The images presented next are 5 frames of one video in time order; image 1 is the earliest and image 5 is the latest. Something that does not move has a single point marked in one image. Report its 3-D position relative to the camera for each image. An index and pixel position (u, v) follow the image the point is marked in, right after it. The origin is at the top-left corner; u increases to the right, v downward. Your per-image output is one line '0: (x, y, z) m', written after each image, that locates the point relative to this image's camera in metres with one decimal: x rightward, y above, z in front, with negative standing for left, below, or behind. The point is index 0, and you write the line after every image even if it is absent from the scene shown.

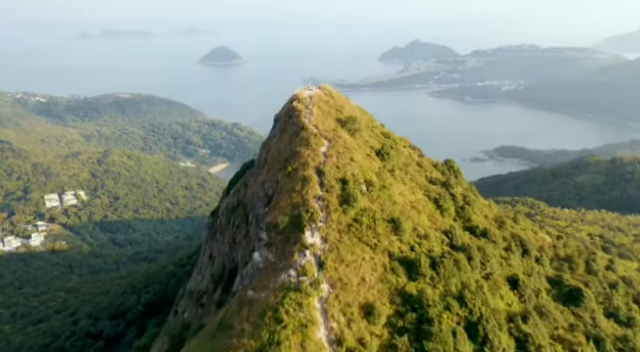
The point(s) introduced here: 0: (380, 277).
0: (+2.3, -3.6, +18.6) m
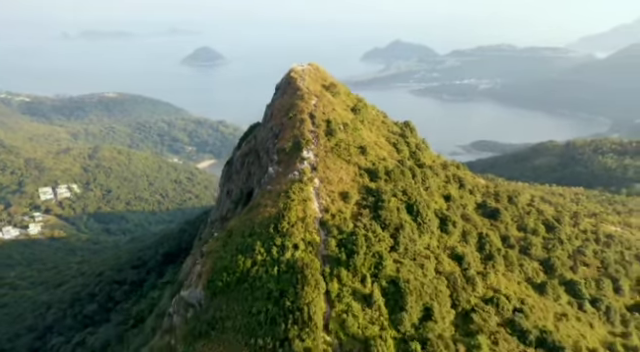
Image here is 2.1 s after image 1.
0: (+1.9, 0.0, +28.7) m
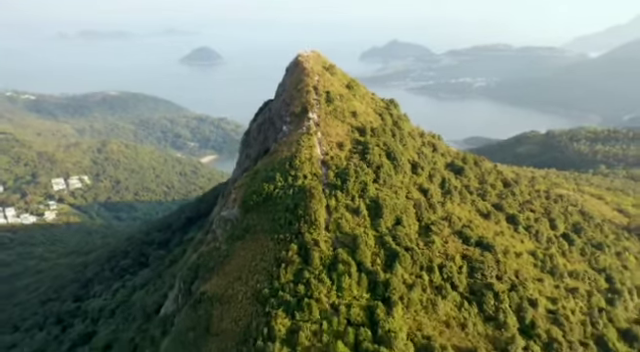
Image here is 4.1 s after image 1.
0: (+2.1, +3.5, +38.4) m
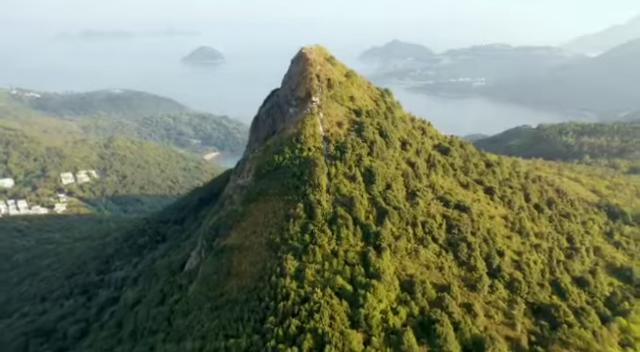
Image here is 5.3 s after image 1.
0: (+2.3, +5.7, +44.4) m
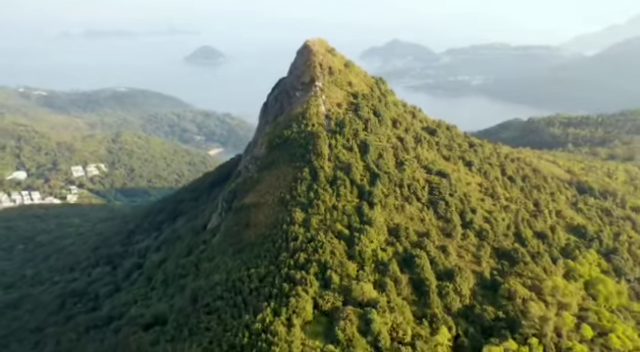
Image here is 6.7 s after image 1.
0: (+2.5, +8.4, +51.6) m
